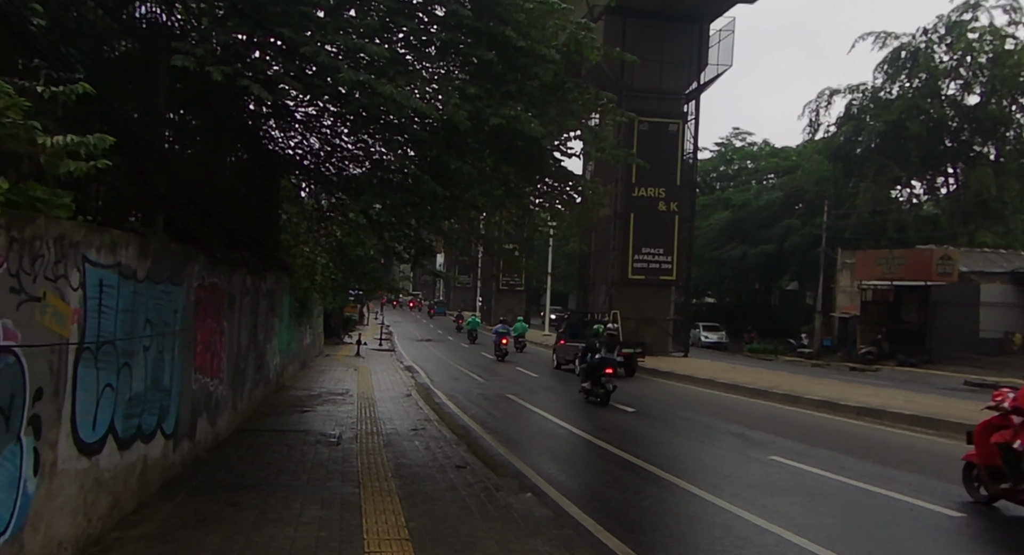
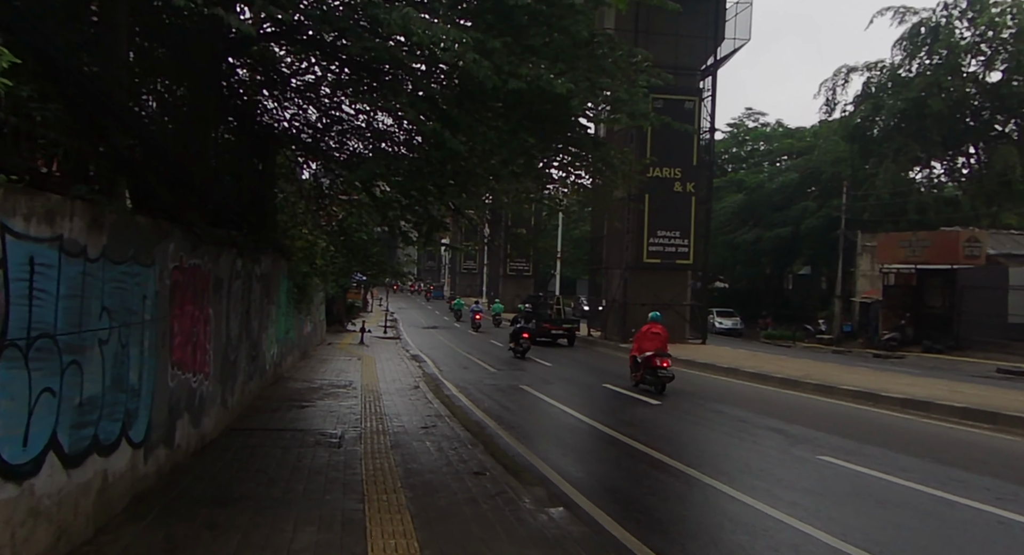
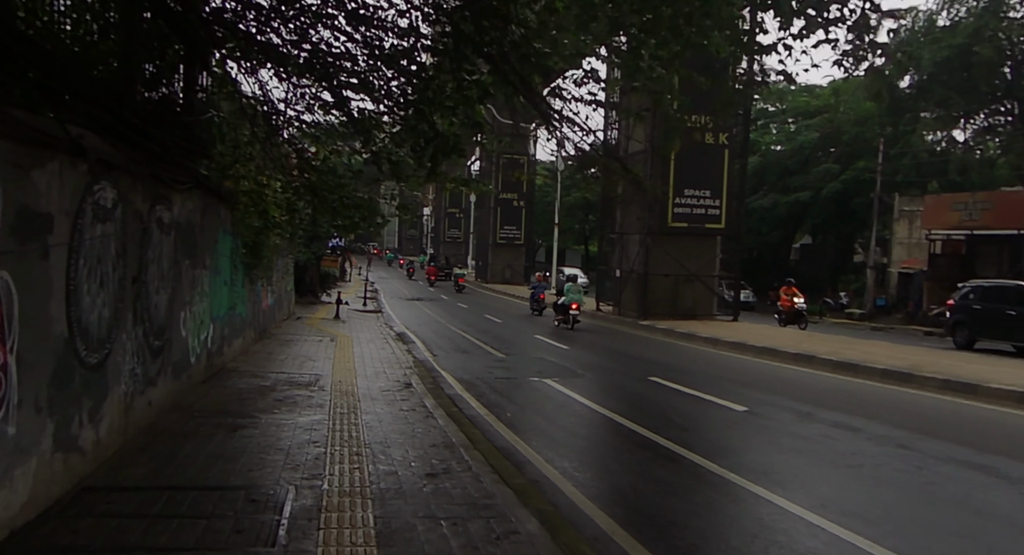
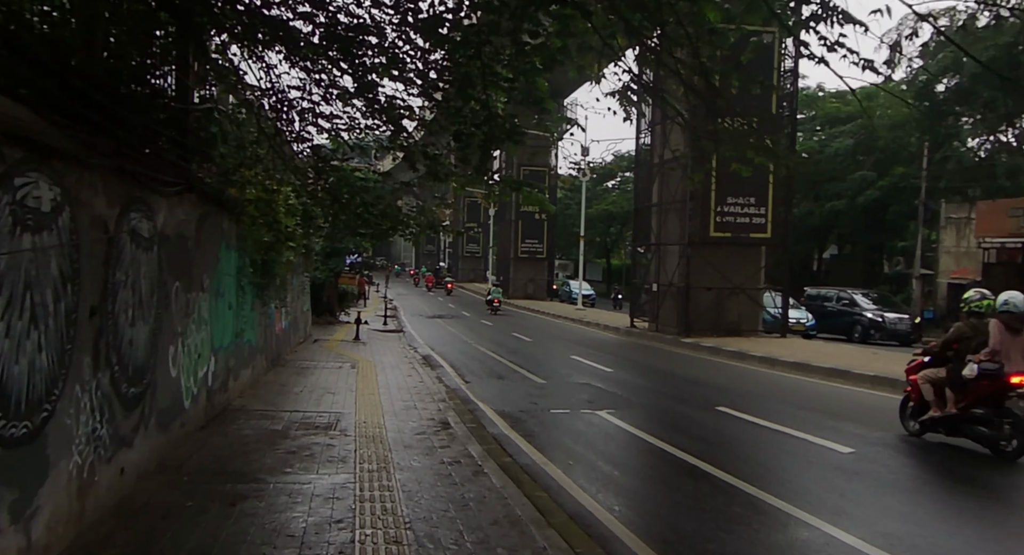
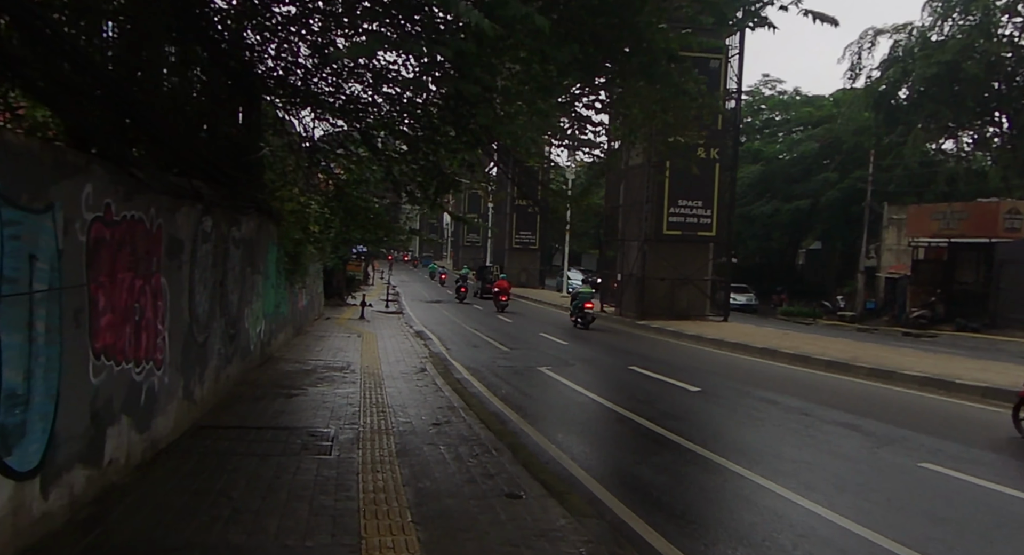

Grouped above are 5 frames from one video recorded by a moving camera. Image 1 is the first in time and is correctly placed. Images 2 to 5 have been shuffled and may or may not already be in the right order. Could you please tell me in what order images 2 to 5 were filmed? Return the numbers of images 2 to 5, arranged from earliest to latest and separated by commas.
2, 5, 3, 4
